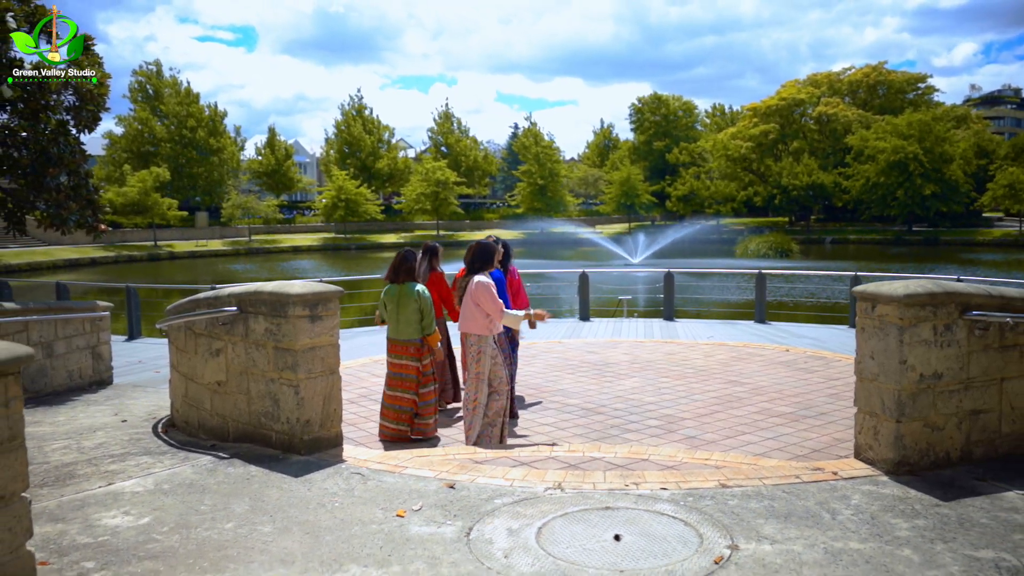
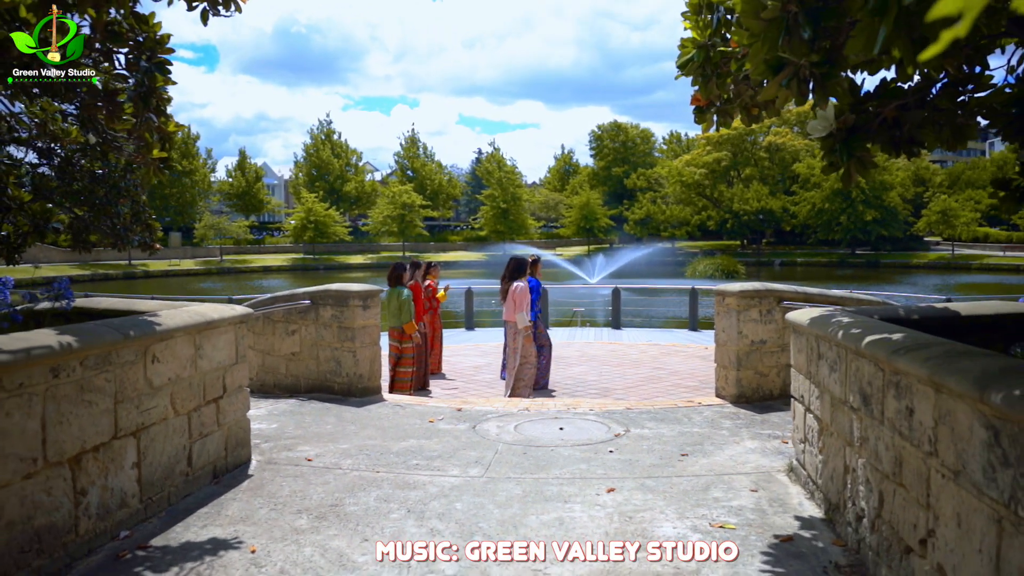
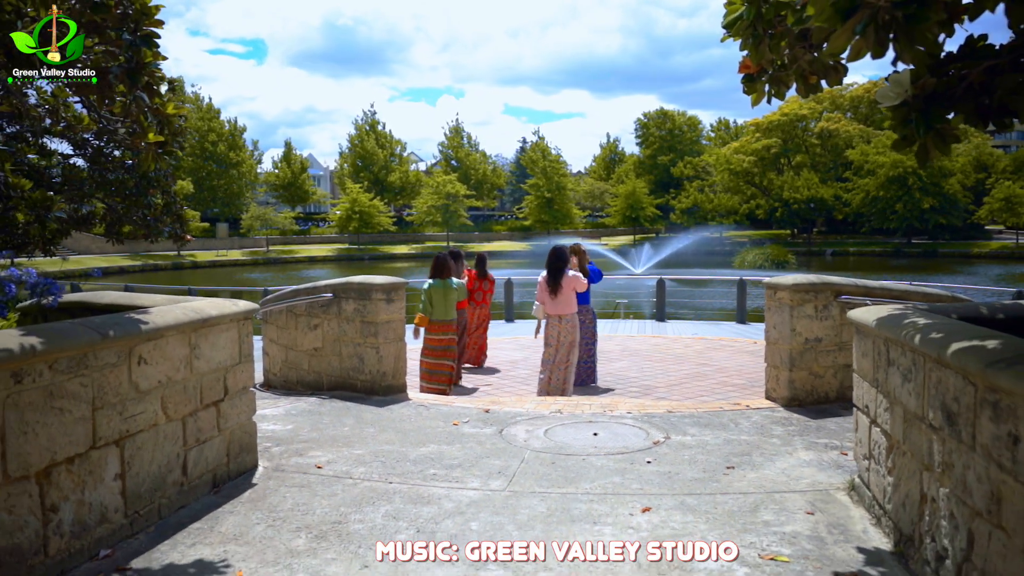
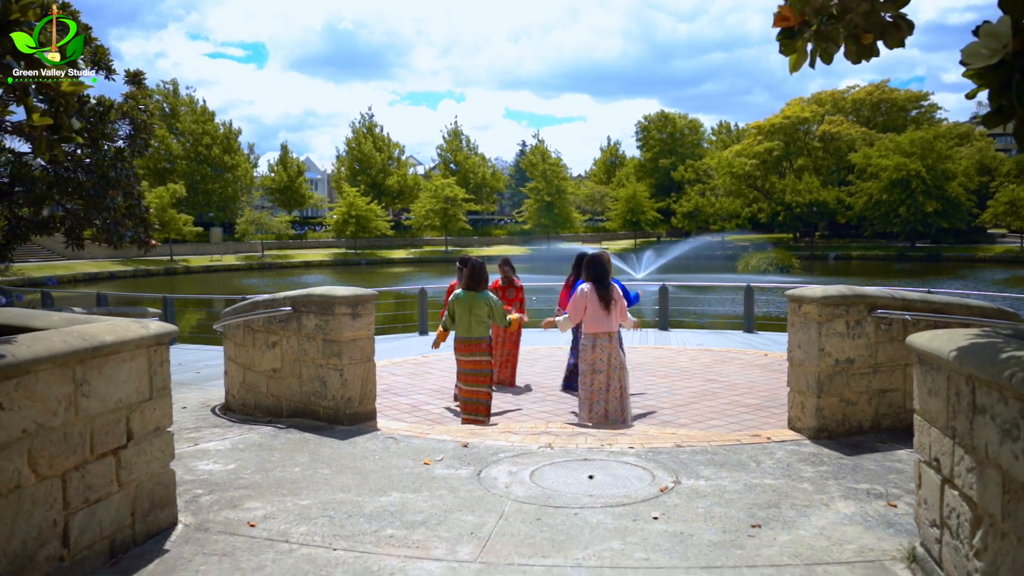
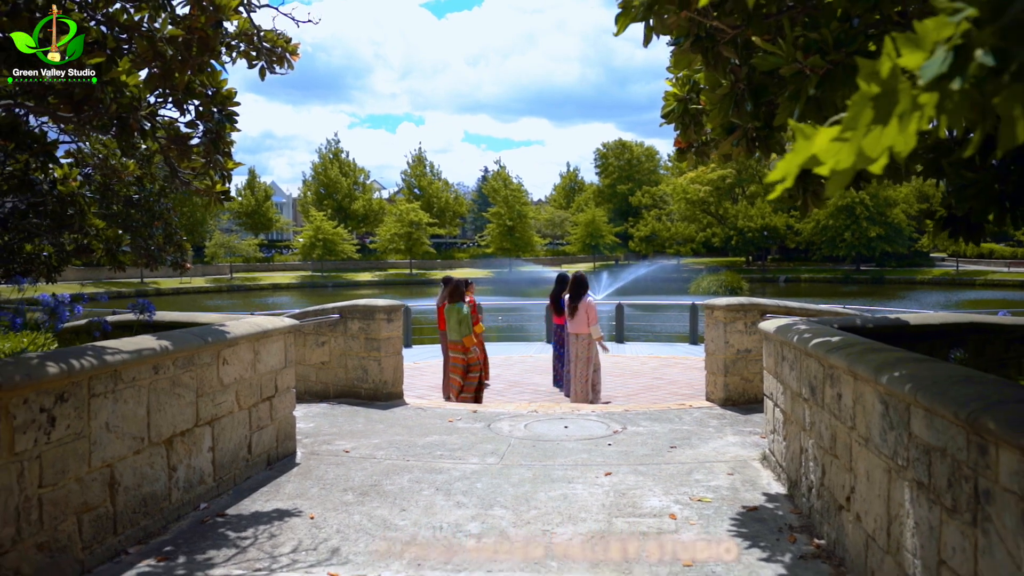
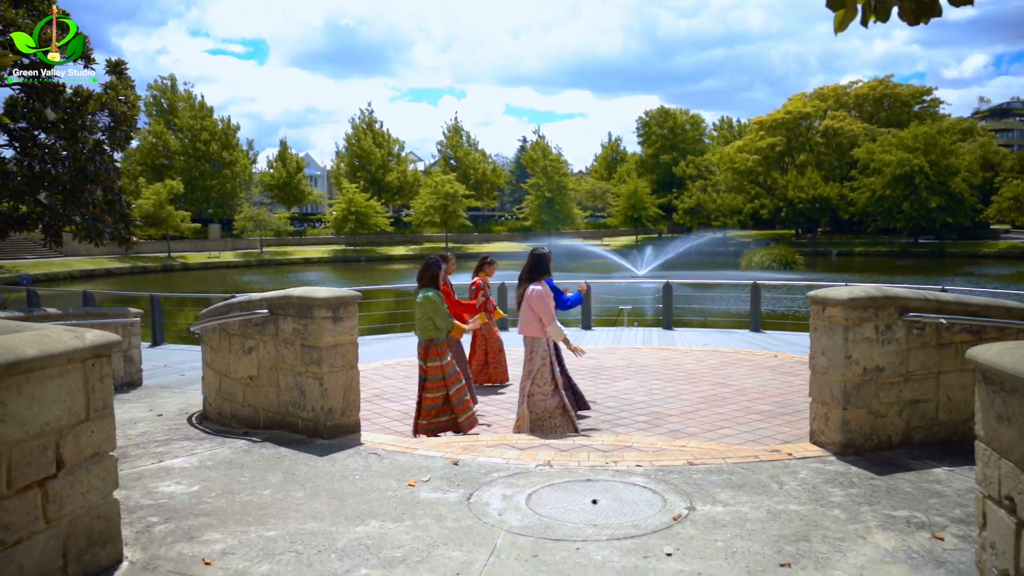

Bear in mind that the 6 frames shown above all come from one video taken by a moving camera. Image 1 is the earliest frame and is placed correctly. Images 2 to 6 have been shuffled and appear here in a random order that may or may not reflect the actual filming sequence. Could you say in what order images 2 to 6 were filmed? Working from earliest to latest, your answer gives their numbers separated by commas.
6, 4, 3, 2, 5
